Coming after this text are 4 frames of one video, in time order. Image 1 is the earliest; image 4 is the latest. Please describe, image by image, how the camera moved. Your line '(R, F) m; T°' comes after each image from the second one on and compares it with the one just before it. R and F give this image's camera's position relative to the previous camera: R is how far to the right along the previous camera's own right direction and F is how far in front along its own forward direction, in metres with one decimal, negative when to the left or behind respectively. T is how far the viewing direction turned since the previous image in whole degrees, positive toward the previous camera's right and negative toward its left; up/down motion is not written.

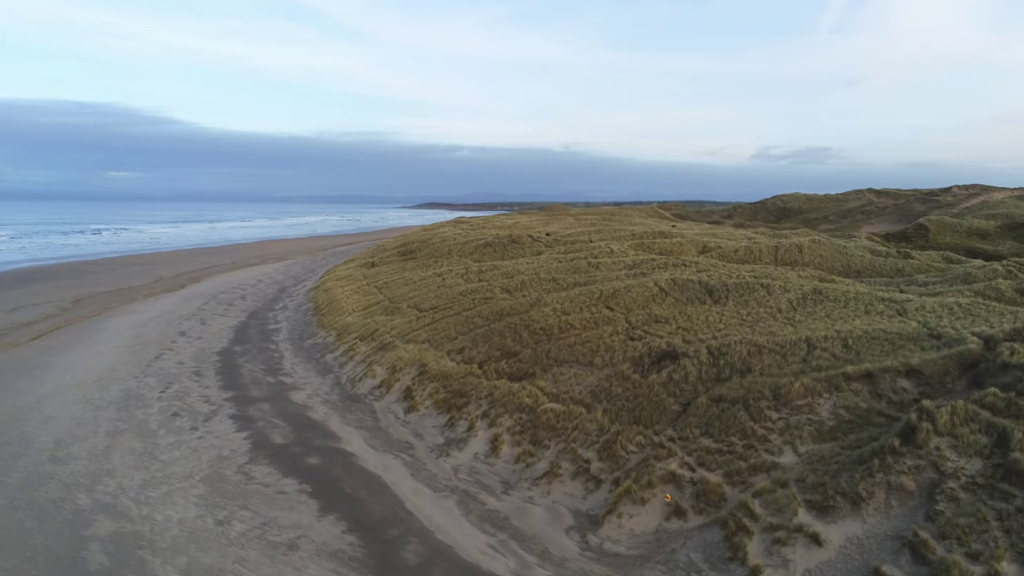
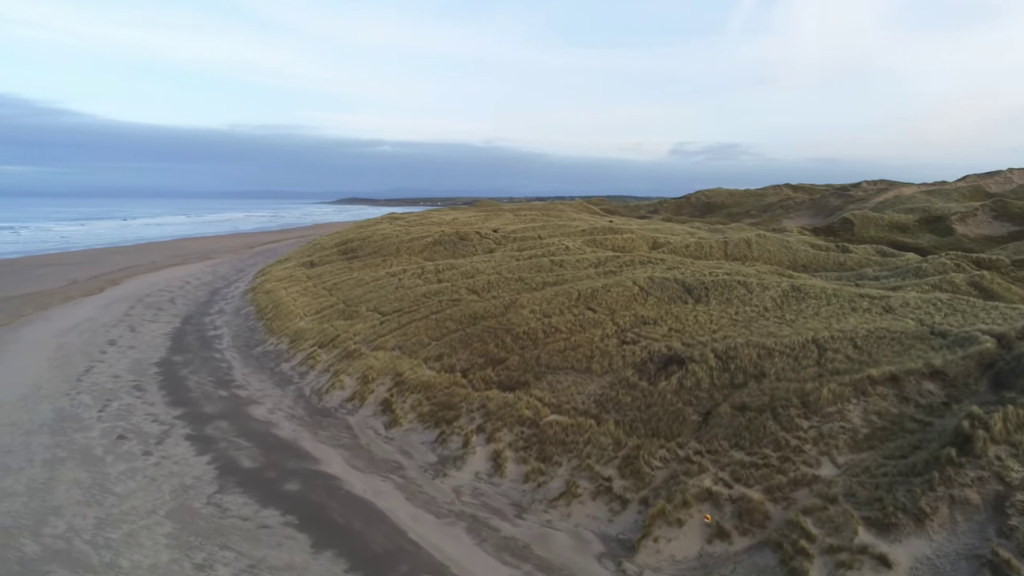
(-1.3, +1.1) m; +6°
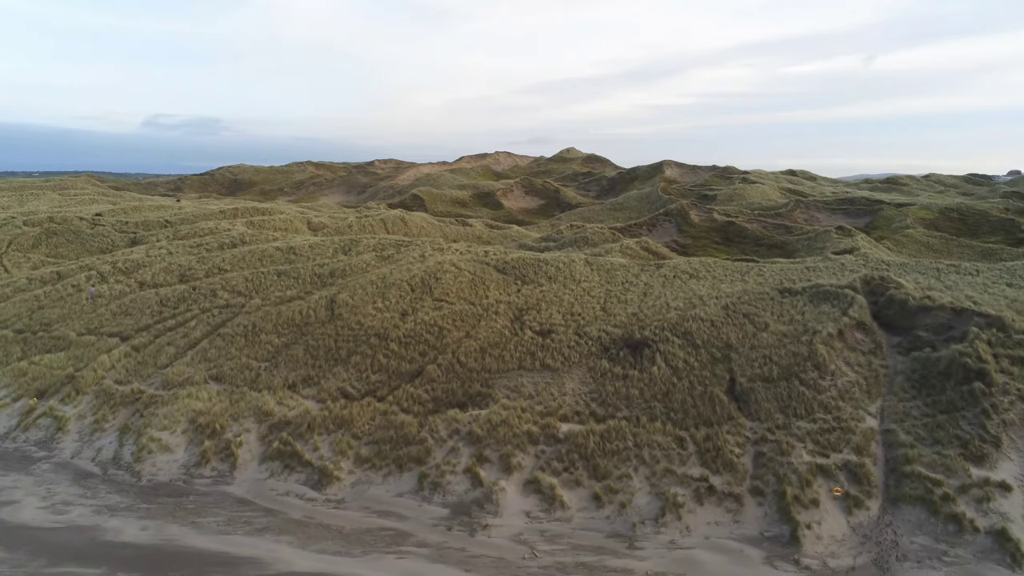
(-6.7, +4.6) m; +37°
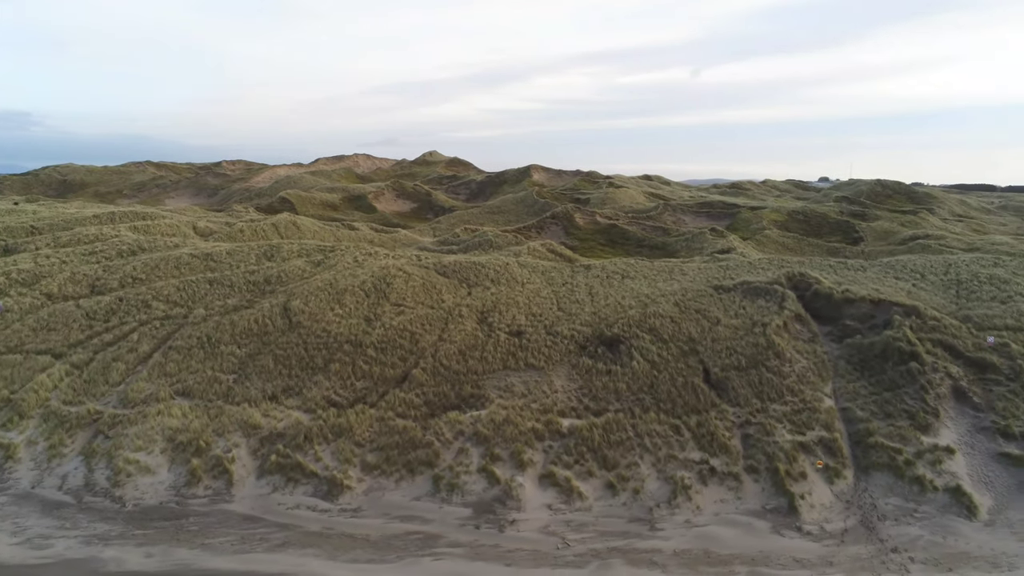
(-2.3, -0.1) m; +11°
